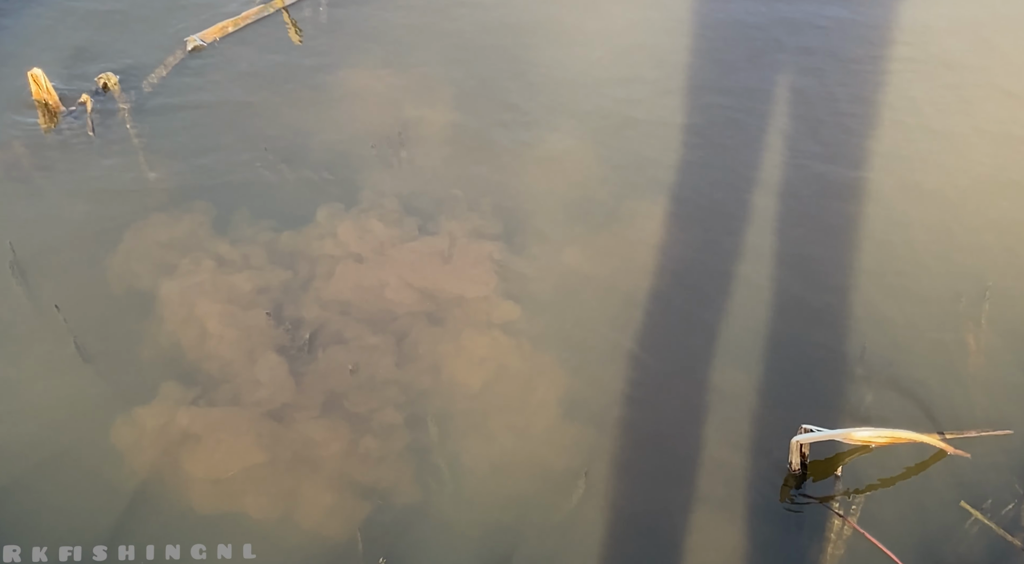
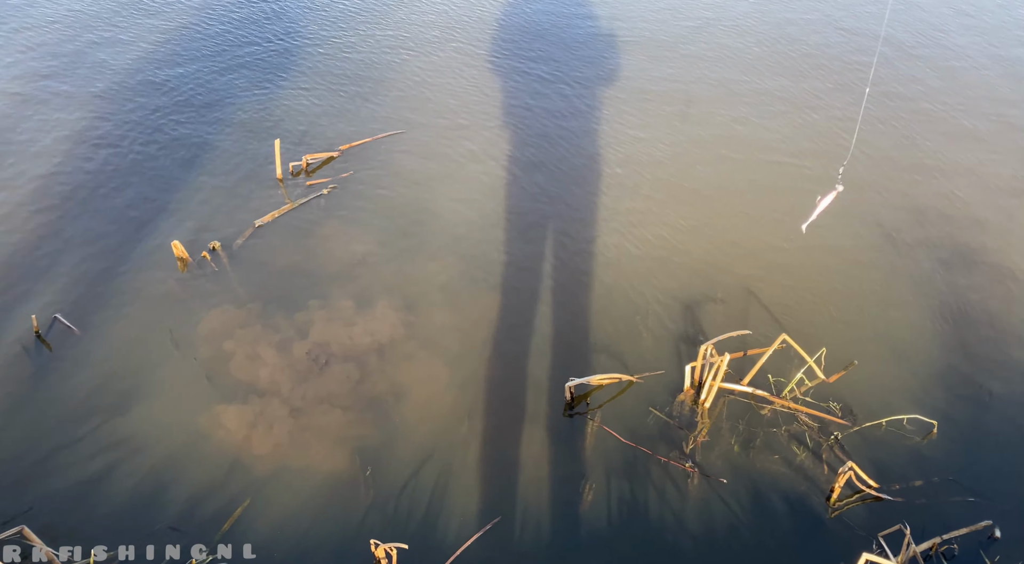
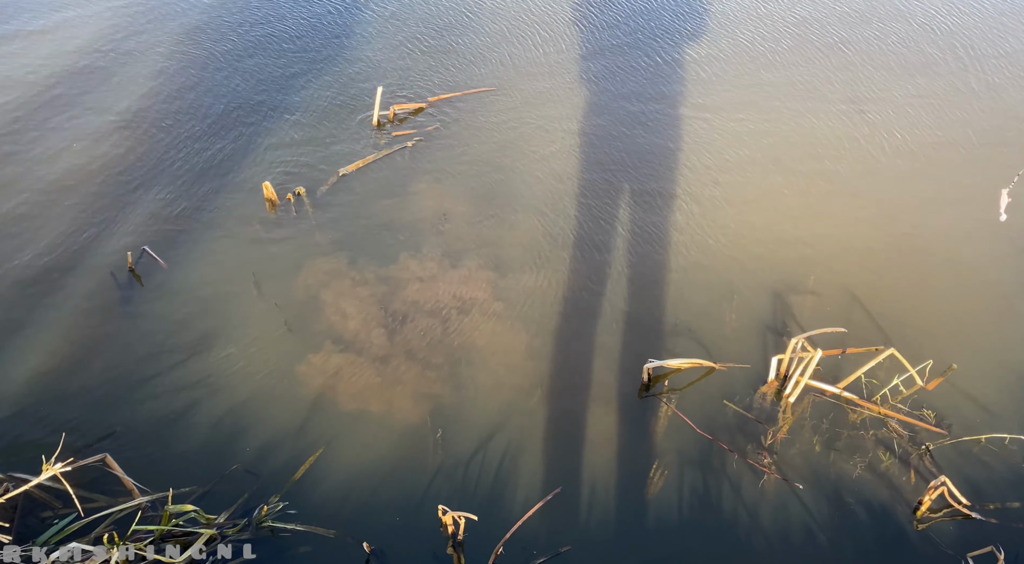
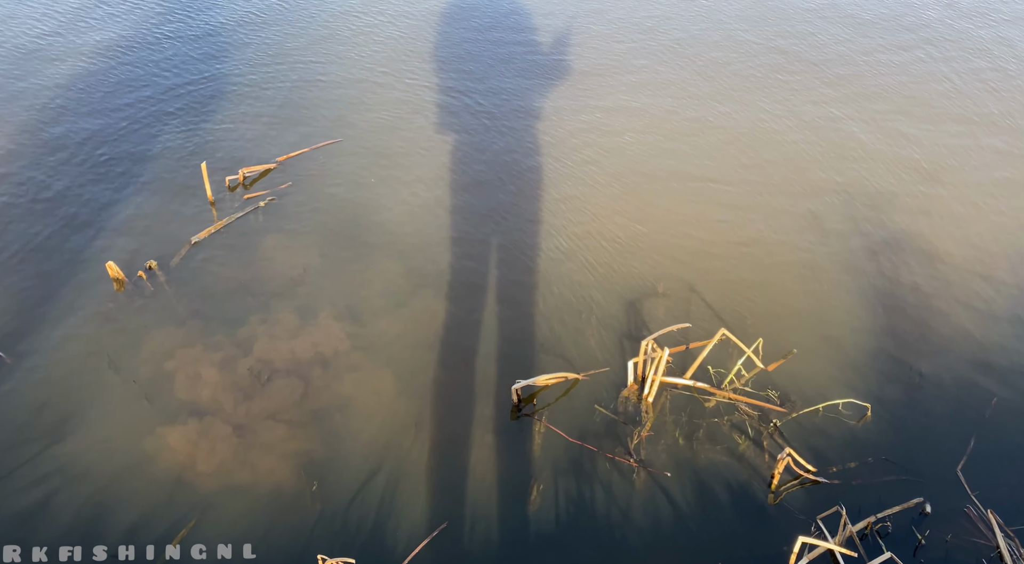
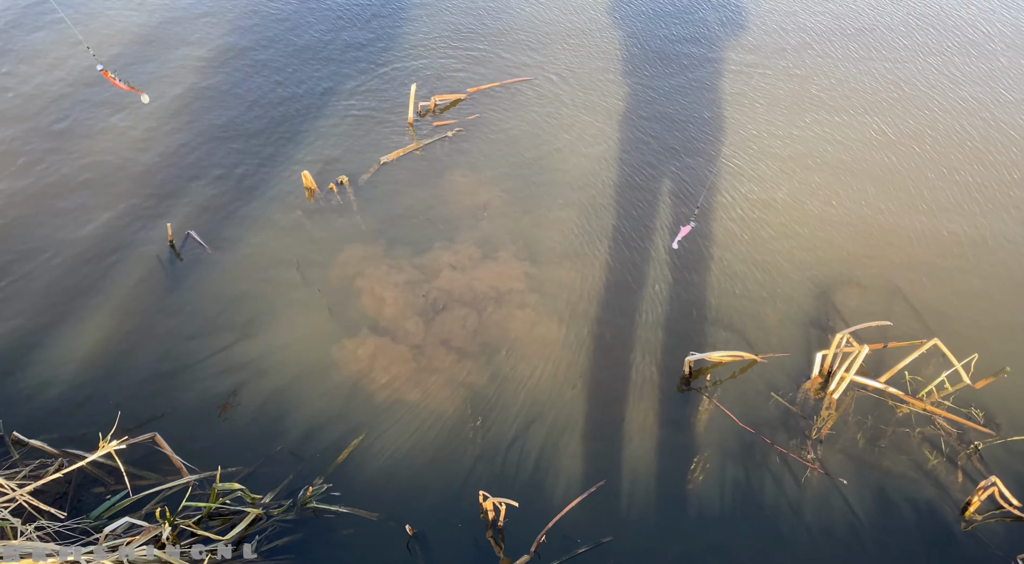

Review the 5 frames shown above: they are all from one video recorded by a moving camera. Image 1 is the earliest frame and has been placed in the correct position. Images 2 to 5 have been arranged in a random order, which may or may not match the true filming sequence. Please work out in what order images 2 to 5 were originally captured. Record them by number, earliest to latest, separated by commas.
3, 5, 4, 2
